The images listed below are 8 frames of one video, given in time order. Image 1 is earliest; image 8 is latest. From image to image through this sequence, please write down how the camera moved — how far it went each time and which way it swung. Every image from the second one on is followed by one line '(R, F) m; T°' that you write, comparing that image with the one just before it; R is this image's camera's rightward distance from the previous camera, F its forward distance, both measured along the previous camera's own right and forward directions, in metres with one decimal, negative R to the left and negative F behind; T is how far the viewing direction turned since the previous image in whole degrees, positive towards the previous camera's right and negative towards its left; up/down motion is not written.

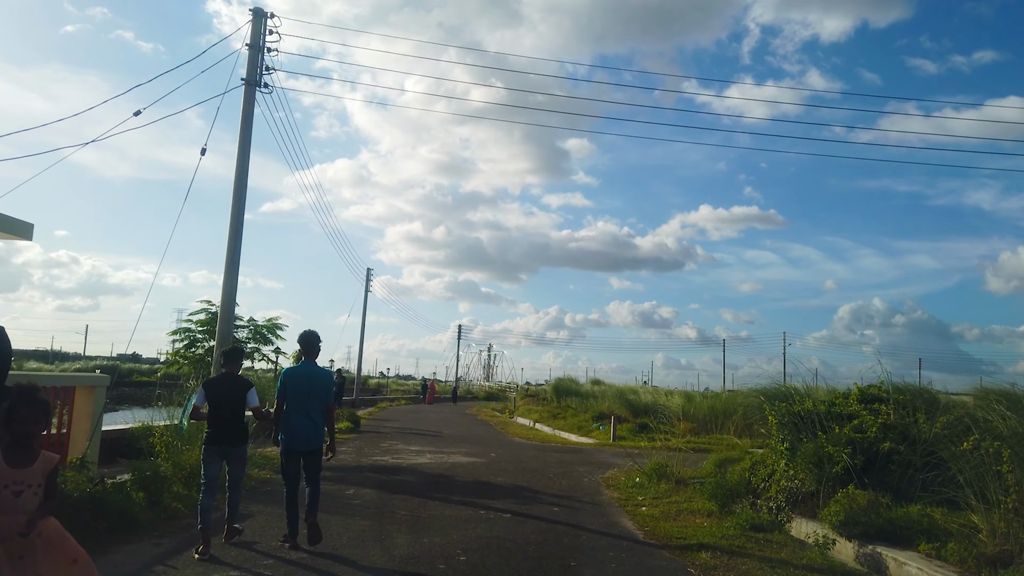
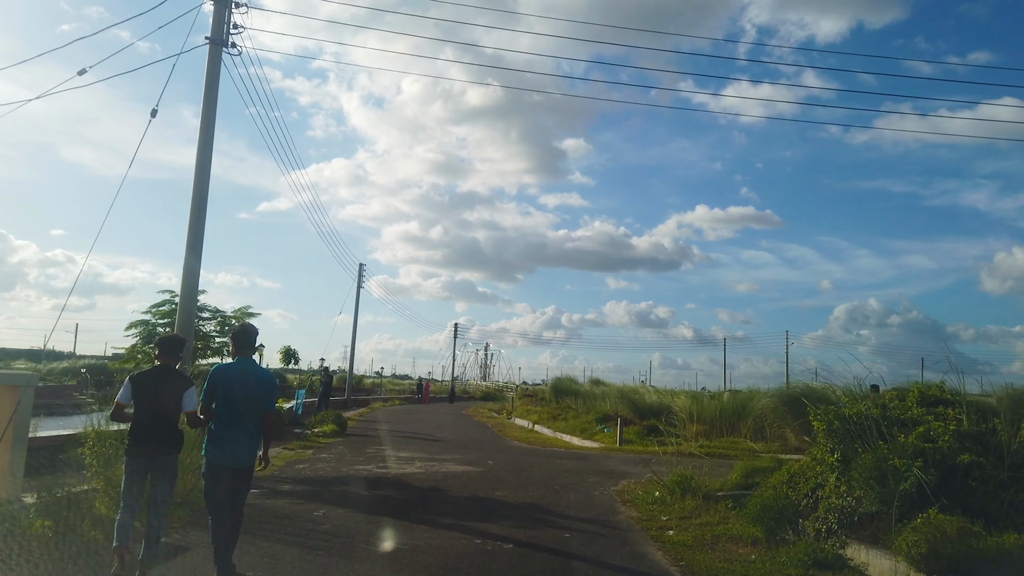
(0.0, +1.2) m; 0°
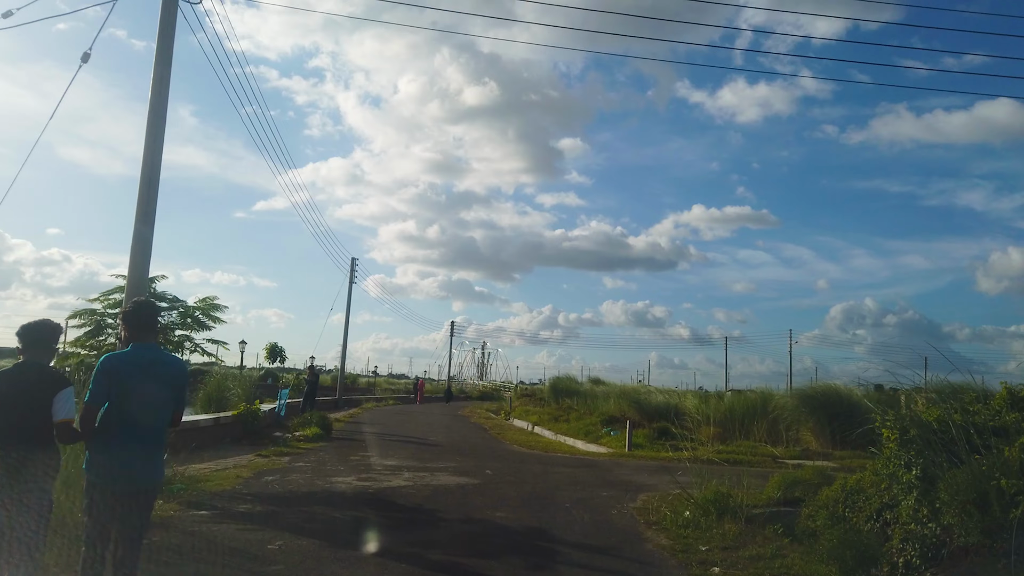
(-0.1, +1.3) m; 0°
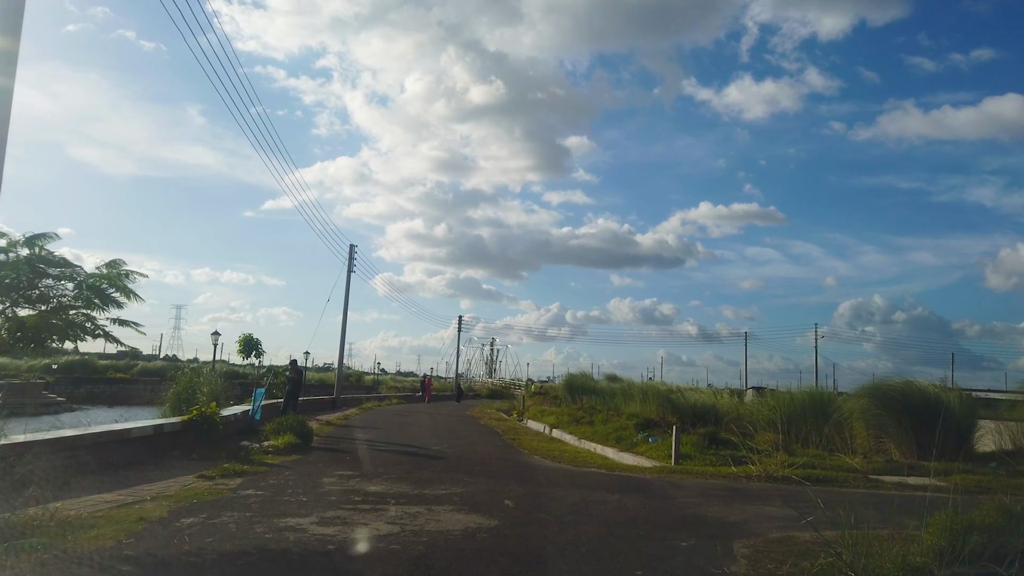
(-0.2, +2.7) m; -1°
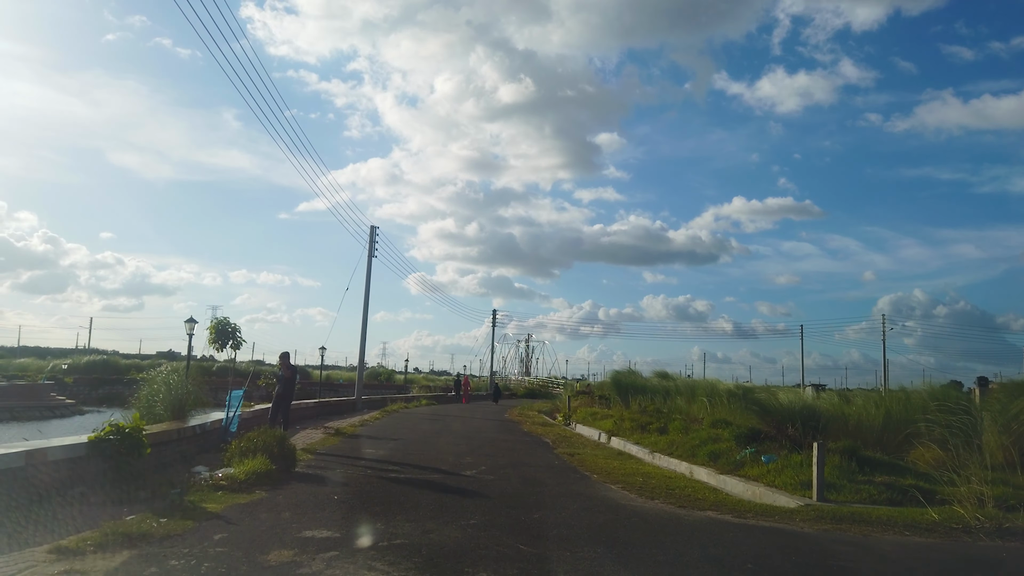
(-0.4, +3.7) m; -2°
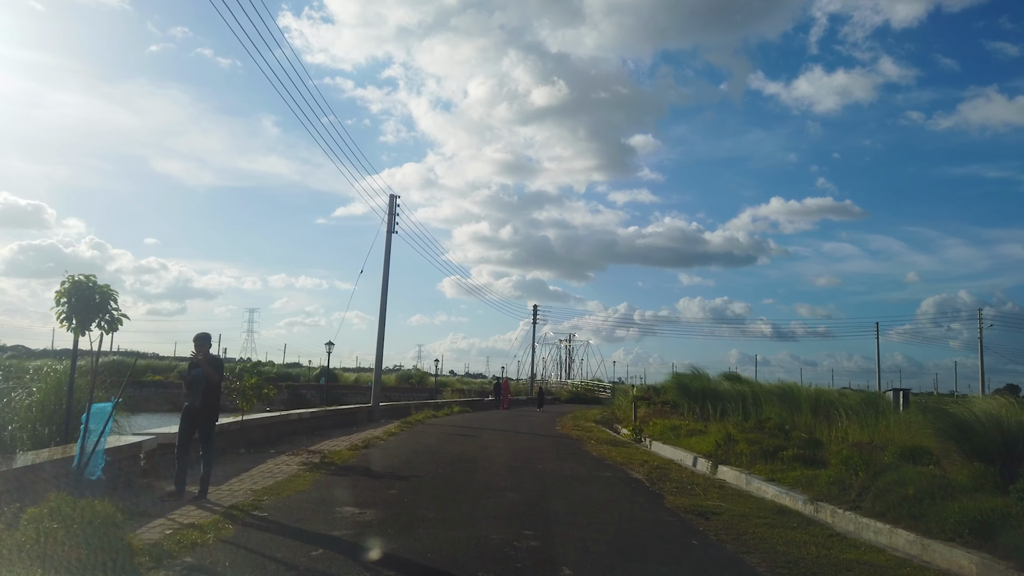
(-0.5, +5.0) m; -3°
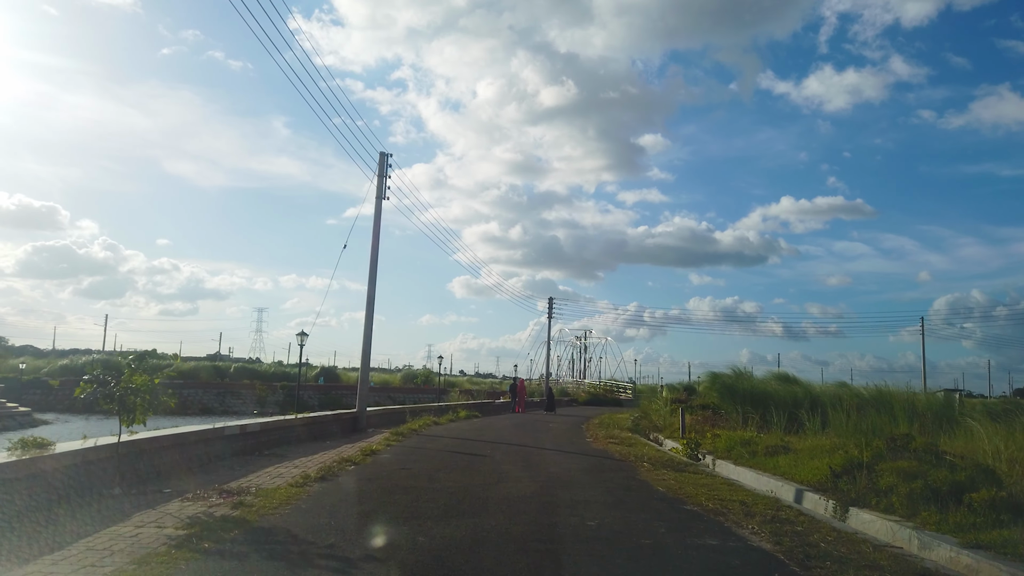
(-0.2, +4.1) m; -1°
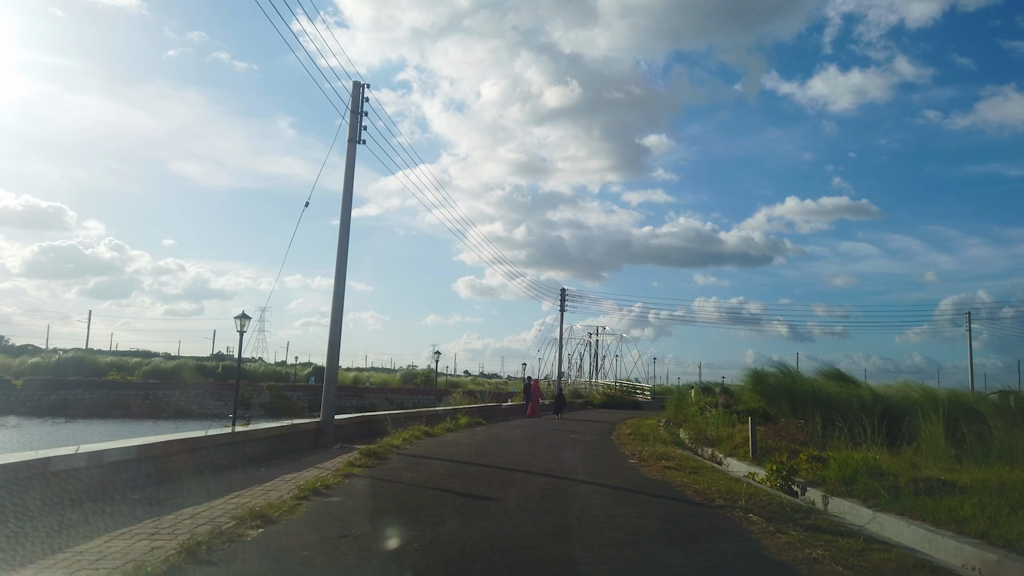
(-0.2, +4.2) m; 0°
